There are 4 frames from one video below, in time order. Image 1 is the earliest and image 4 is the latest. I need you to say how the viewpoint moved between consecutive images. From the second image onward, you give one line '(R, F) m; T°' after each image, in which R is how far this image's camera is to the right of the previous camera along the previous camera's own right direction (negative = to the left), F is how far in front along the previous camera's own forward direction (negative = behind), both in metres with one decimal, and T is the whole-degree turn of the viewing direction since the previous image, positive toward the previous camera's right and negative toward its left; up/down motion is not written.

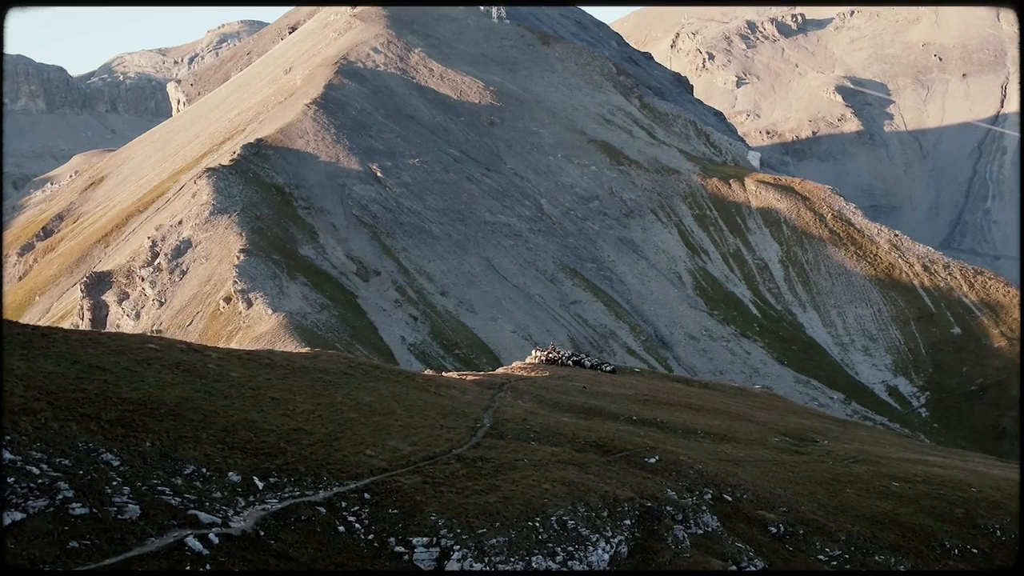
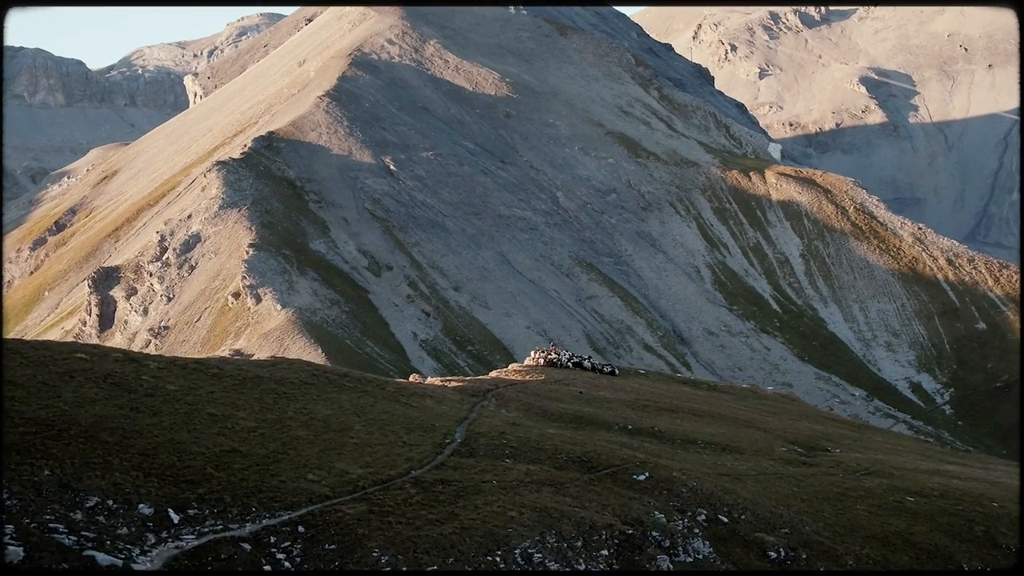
(+1.3, +2.3) m; -1°
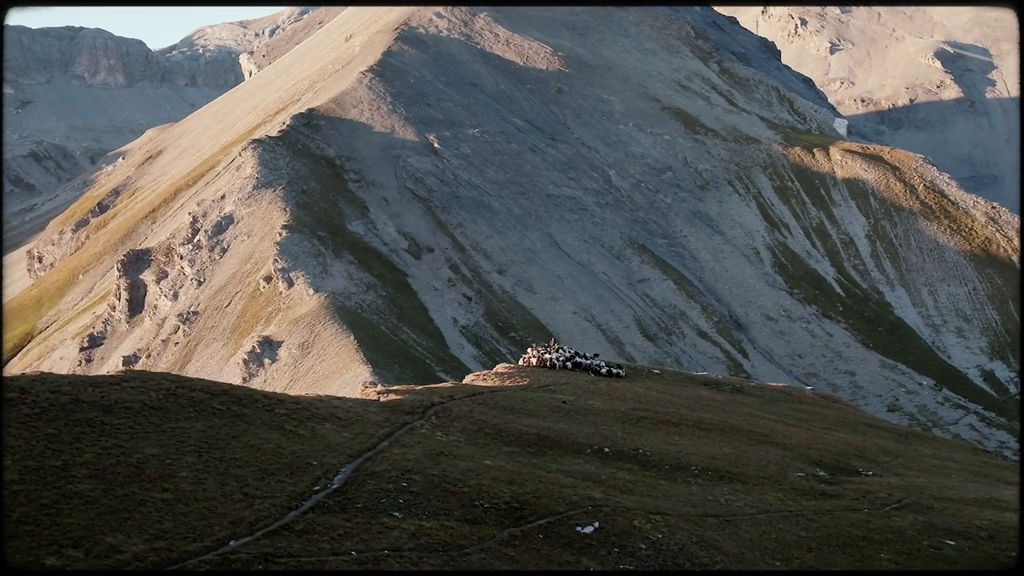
(+3.7, +5.9) m; -4°
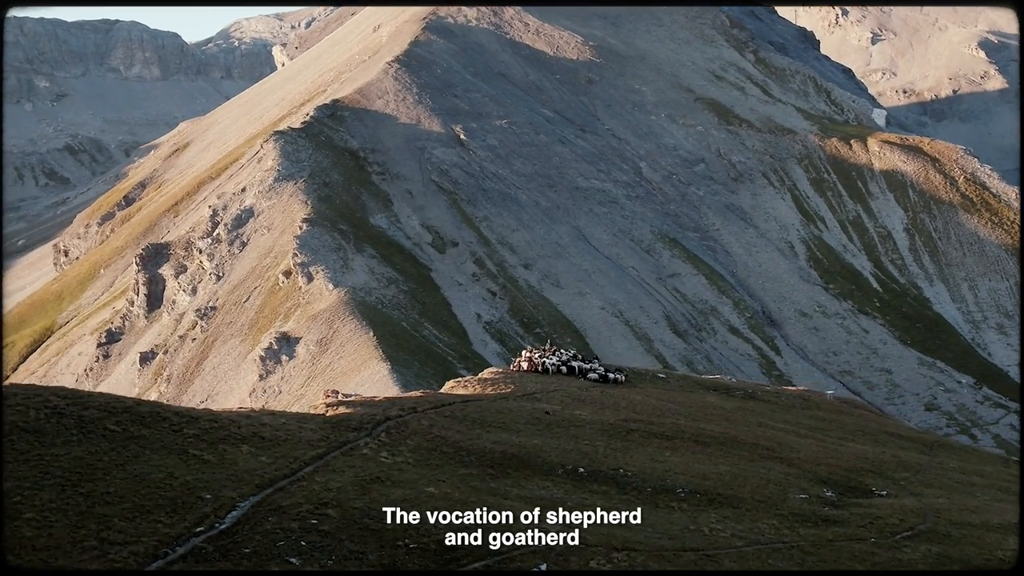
(+2.2, +2.9) m; -2°
